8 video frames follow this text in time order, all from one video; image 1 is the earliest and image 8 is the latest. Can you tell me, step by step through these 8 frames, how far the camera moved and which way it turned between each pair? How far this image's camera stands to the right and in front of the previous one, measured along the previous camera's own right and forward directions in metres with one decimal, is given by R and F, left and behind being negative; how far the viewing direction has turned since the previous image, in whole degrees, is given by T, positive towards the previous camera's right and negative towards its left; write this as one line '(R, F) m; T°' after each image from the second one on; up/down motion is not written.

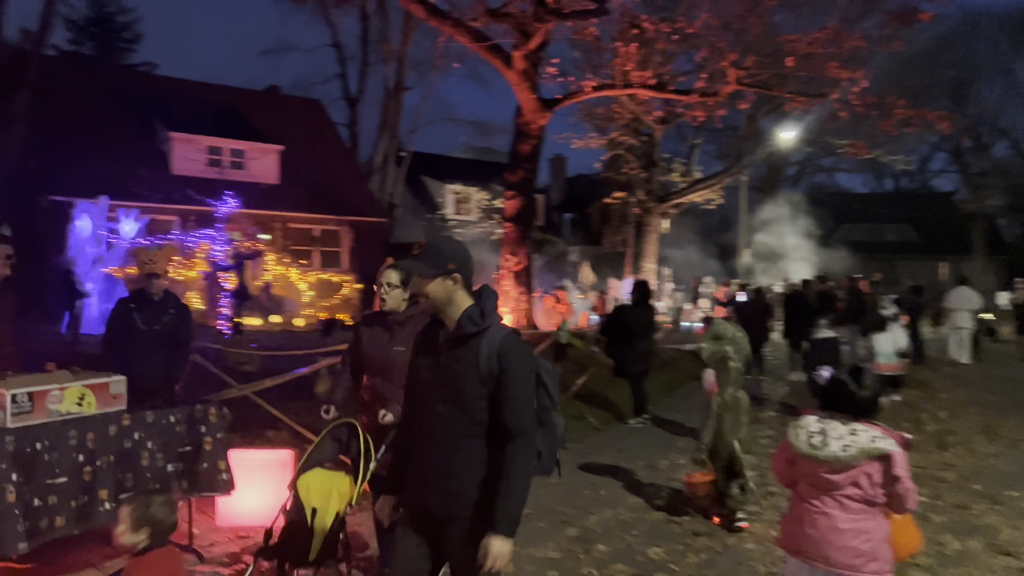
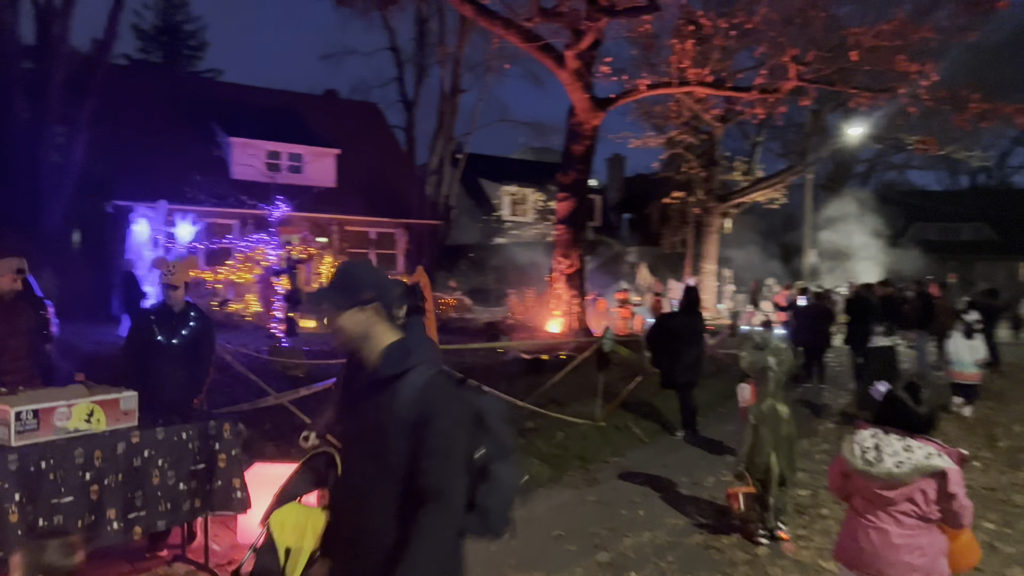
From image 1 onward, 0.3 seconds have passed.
(+0.2, +0.2) m; -4°
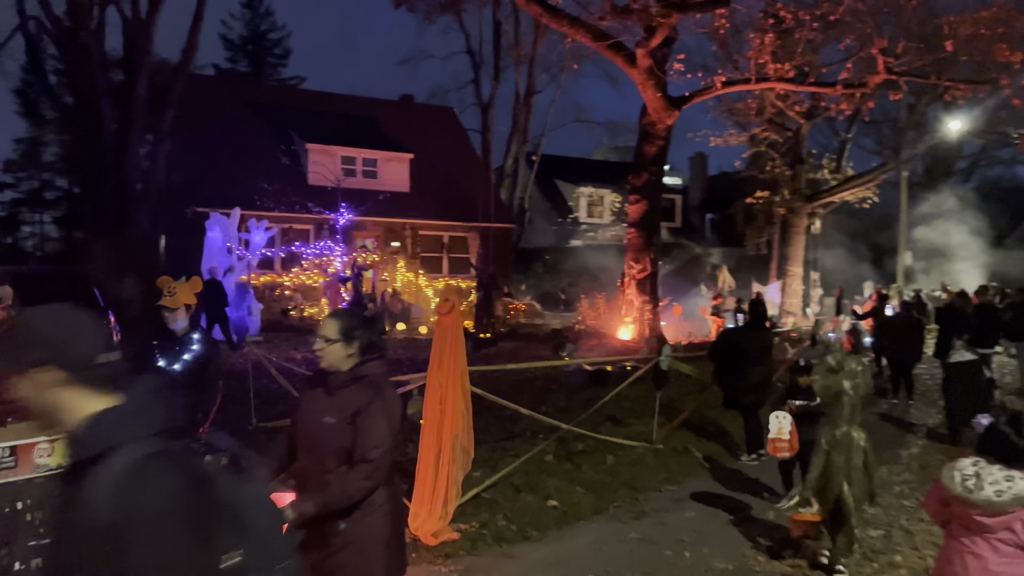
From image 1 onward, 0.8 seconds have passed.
(+0.3, +0.3) m; -6°
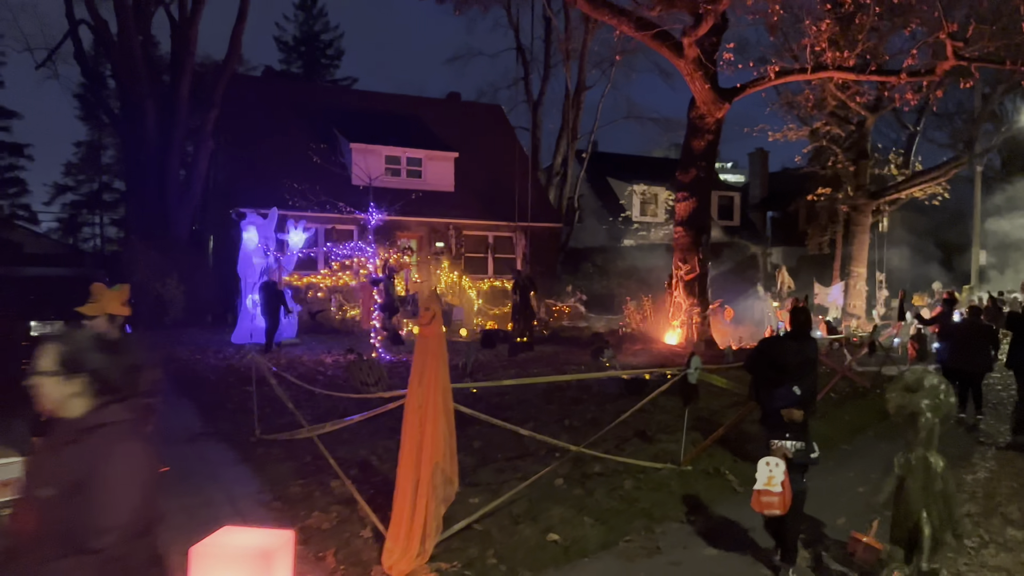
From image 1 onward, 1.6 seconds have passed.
(+0.3, +0.6) m; -4°
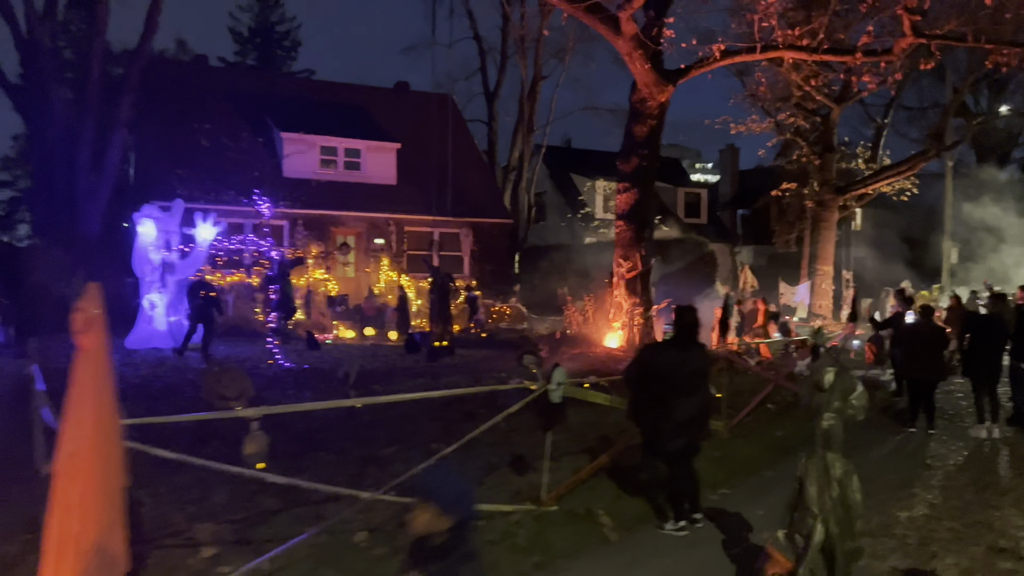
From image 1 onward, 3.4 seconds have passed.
(+1.0, +1.2) m; +1°
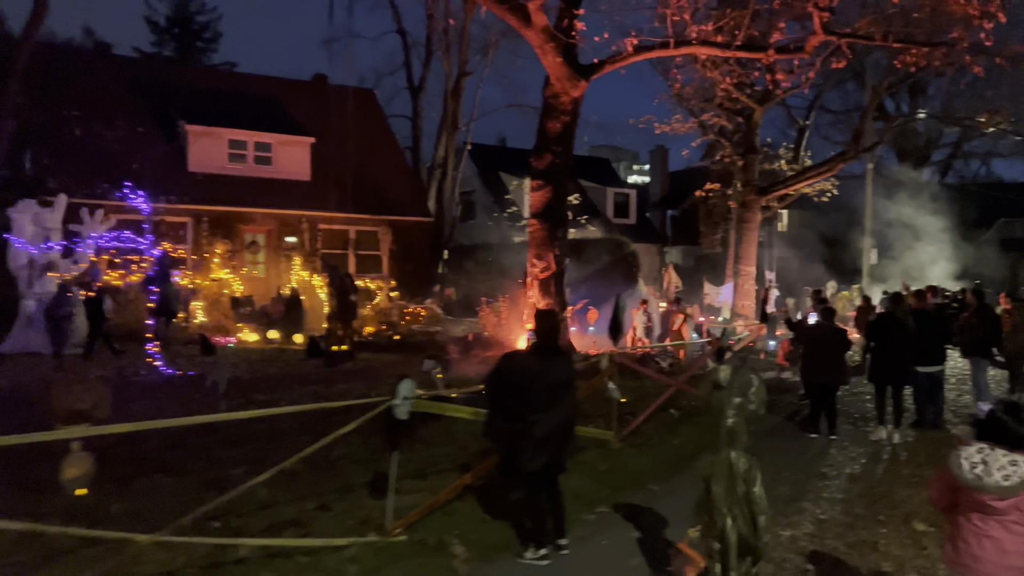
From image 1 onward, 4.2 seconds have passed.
(+0.5, +0.5) m; +4°
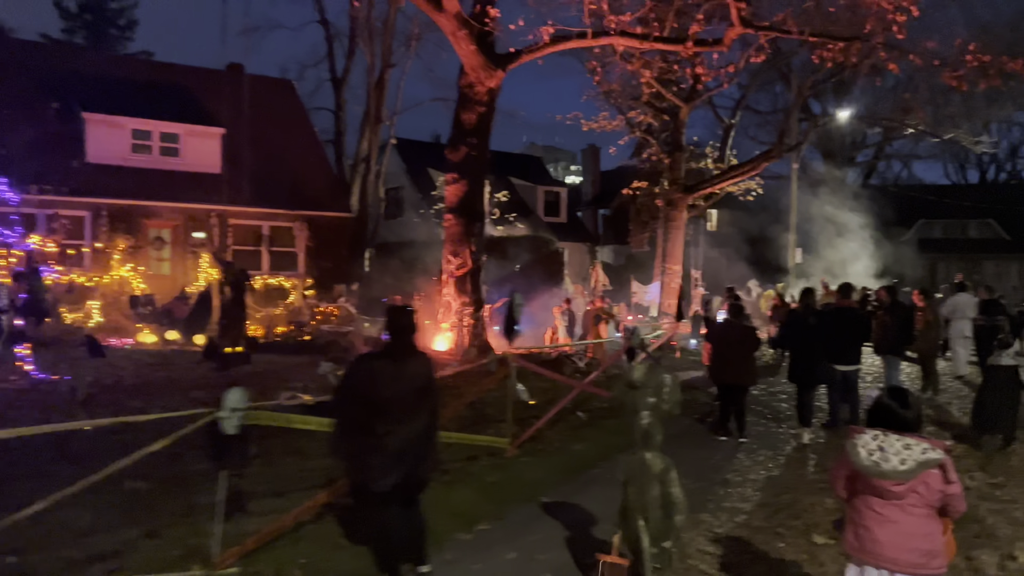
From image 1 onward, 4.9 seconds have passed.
(+0.4, +0.5) m; +4°
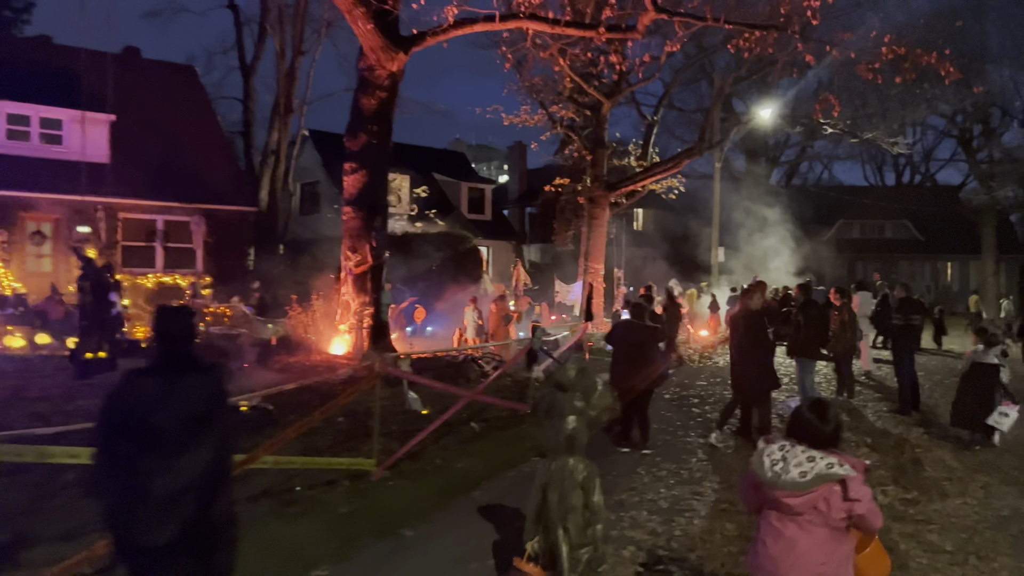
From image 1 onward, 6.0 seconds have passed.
(+0.4, +0.7) m; +5°
